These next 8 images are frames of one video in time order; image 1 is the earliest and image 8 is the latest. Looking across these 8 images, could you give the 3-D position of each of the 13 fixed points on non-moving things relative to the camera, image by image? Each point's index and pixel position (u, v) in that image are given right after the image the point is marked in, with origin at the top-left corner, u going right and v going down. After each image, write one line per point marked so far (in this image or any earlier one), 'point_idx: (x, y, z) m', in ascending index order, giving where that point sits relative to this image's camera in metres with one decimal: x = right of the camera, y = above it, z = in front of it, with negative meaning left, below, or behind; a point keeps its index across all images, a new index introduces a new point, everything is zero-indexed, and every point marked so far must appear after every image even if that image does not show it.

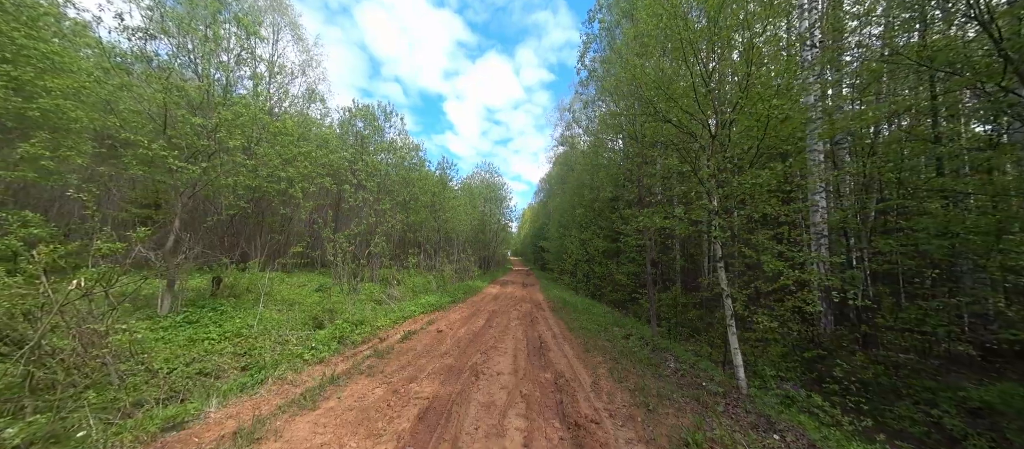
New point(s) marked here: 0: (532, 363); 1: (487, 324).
0: (+0.4, -2.7, +6.6) m
1: (-0.8, -3.1, +10.5) m
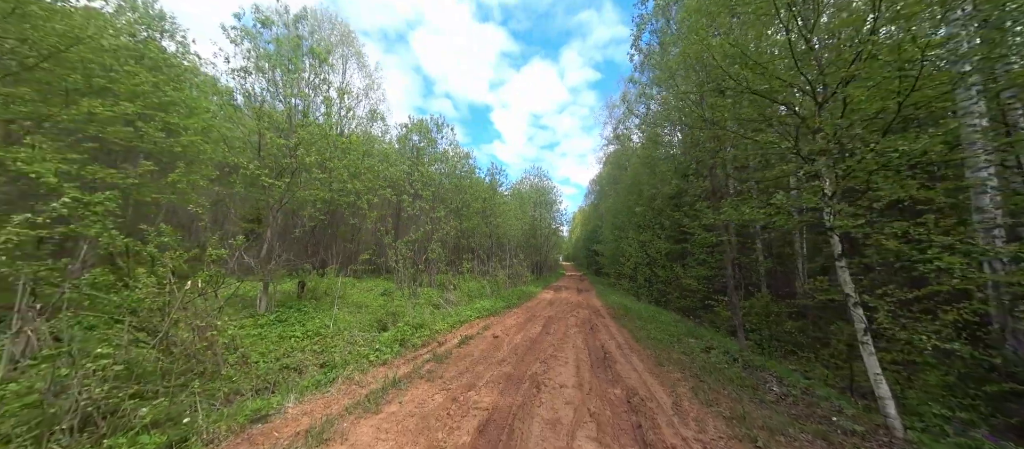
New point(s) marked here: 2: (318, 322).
0: (+1.6, -2.7, +6.0) m
1: (+0.9, -3.1, +10.0) m
2: (-5.4, -2.6, +9.6) m
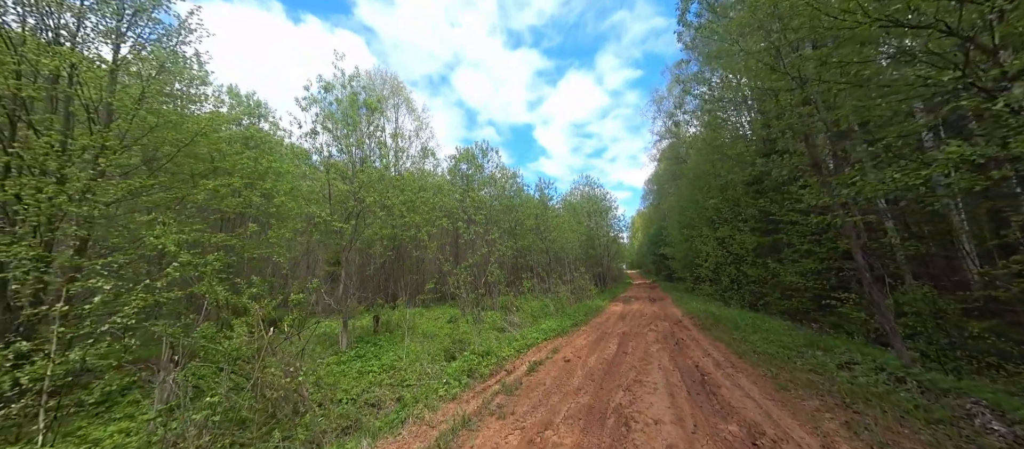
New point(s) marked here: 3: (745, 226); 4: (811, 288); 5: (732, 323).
0: (+2.8, -2.6, +4.9) m
1: (+2.9, -3.3, +8.9) m
2: (-3.4, -3.6, +9.6) m
3: (+13.0, -0.1, +19.2) m
4: (+12.9, -2.8, +14.9) m
5: (+7.4, -3.3, +11.6) m
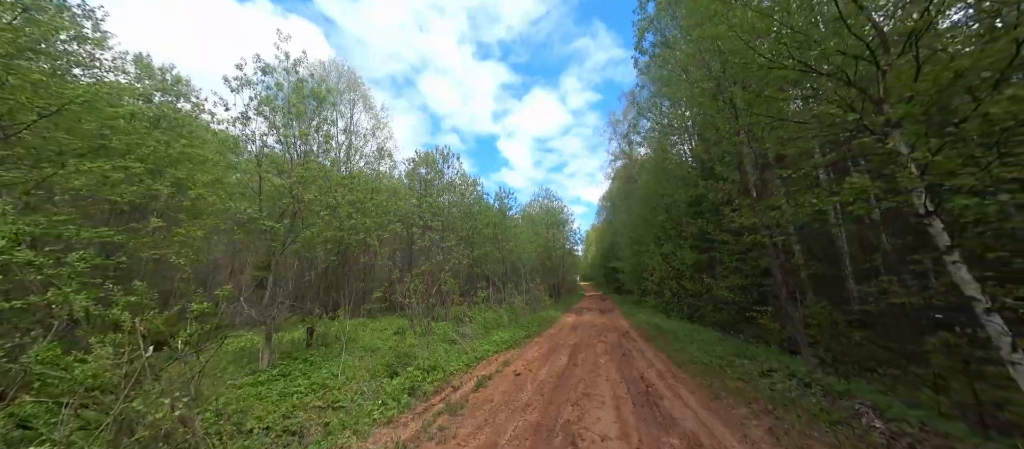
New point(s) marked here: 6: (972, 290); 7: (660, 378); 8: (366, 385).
0: (+2.0, -2.8, +4.9) m
1: (+1.5, -3.6, +8.9) m
2: (-4.8, -3.7, +8.8) m
3: (+10.5, -1.2, +20.5) m
4: (+10.7, -3.7, +16.1) m
5: (+5.7, -3.9, +12.1) m
6: (+5.1, -0.7, +3.8) m
7: (+3.1, -3.2, +7.2) m
8: (-3.1, -3.4, +7.2) m
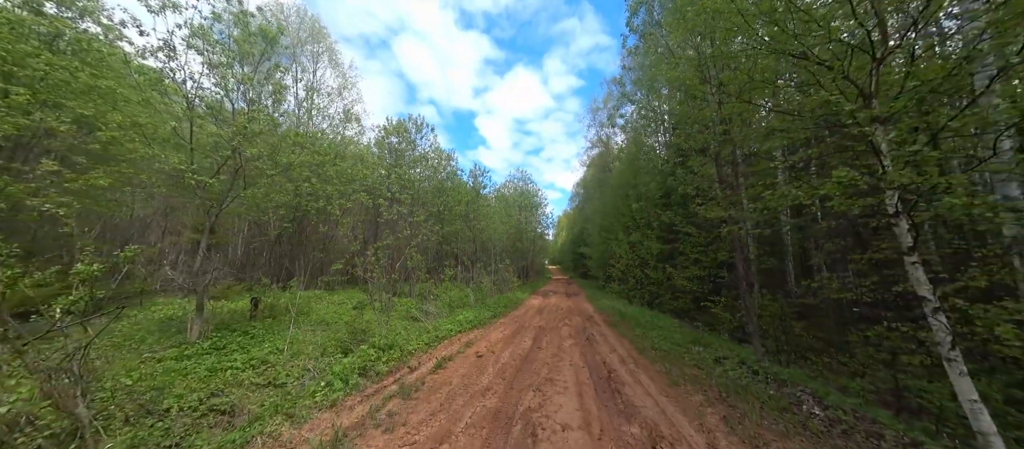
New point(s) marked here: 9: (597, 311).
0: (+1.4, -2.6, +4.8) m
1: (+0.6, -3.1, +8.8) m
2: (-5.7, -2.8, +8.1) m
3: (+8.7, -0.6, +20.9) m
4: (+9.2, -3.4, +16.7) m
5: (+4.5, -3.5, +12.3) m
6: (+4.7, -0.7, +3.8) m
7: (+2.3, -2.9, +7.2) m
8: (-3.9, -2.7, +6.7) m
9: (+4.1, -4.2, +16.5) m
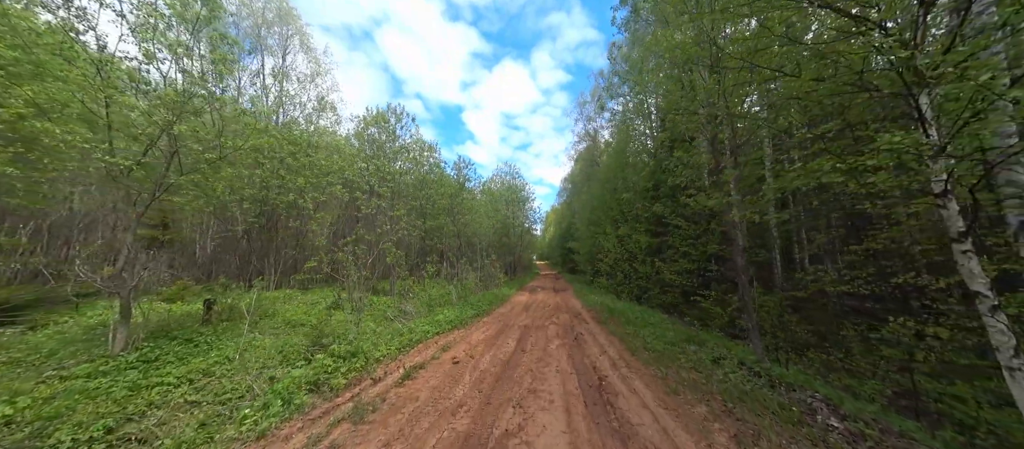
0: (+1.1, -2.4, +4.1) m
1: (+0.2, -2.9, +8.1) m
2: (-6.1, -2.6, +7.2) m
3: (+7.8, -0.1, +20.4) m
4: (+8.5, -3.0, +16.3) m
5: (+3.9, -3.2, +11.8) m
6: (+4.4, -0.6, +3.2) m
7: (+2.0, -2.7, +6.5) m
8: (-4.2, -2.6, +5.8) m
9: (+3.4, -3.9, +15.9) m
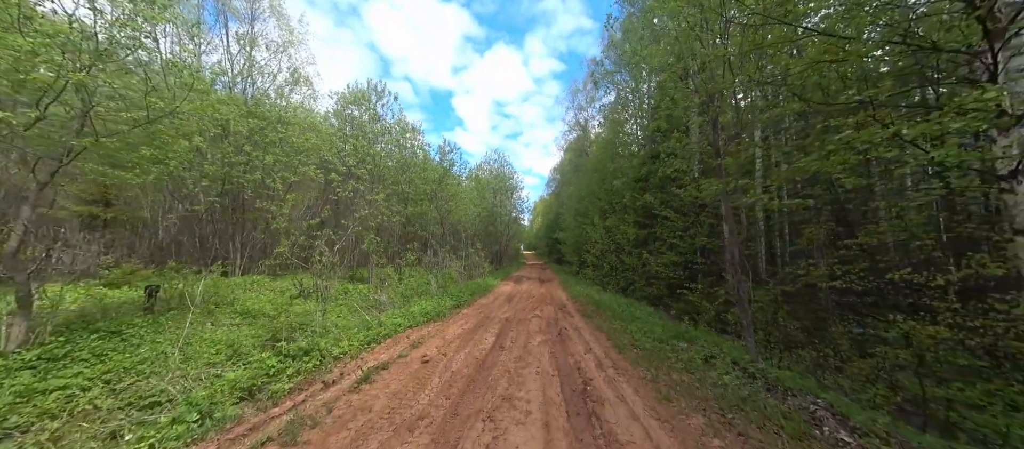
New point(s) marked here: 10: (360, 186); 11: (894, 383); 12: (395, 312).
0: (+0.8, -2.3, +3.5) m
1: (-0.3, -2.6, +7.4) m
2: (-6.5, -2.2, +6.3) m
3: (+7.0, +0.4, +20.0) m
4: (+7.7, -2.6, +16.0) m
5: (+3.3, -2.8, +11.3) m
6: (+4.2, -0.5, +2.7) m
7: (+1.5, -2.5, +6.0) m
8: (-4.6, -2.2, +5.0) m
9: (+2.7, -3.4, +15.4) m
10: (-8.1, +2.1, +18.2) m
11: (+6.3, -2.6, +5.6) m
12: (-3.4, -2.6, +10.0) m
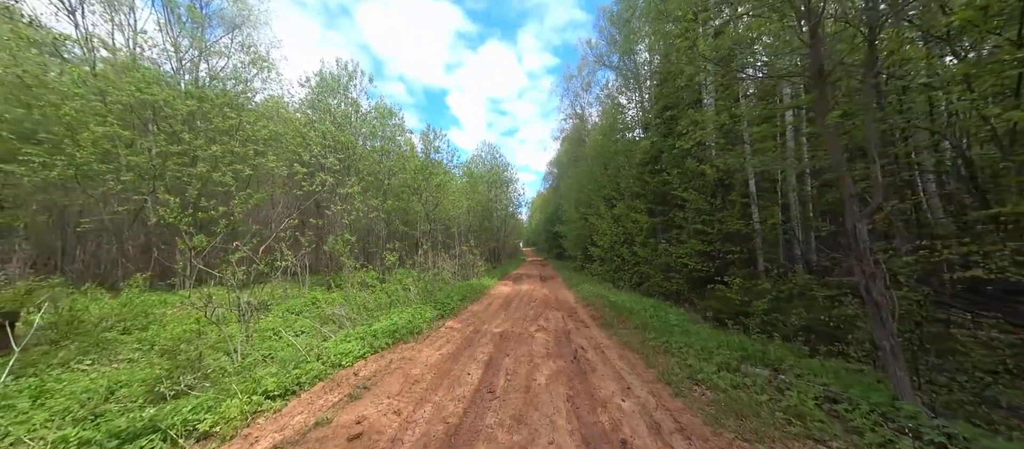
0: (+0.7, -2.0, +1.0) m
1: (-0.4, -2.3, +4.9) m
2: (-6.6, -2.1, +3.8) m
3: (+6.8, +1.1, +17.5) m
4: (+7.6, -2.0, +13.5) m
5: (+3.2, -2.4, +8.8) m
6: (+4.0, -0.1, +0.2) m
7: (+1.5, -2.1, +3.5) m
8: (-4.7, -2.1, +2.5) m
9: (+2.6, -2.9, +12.9) m
10: (-8.3, +2.1, +15.7) m
11: (+6.3, -2.1, +3.1) m
12: (-3.5, -2.4, +7.5) m
